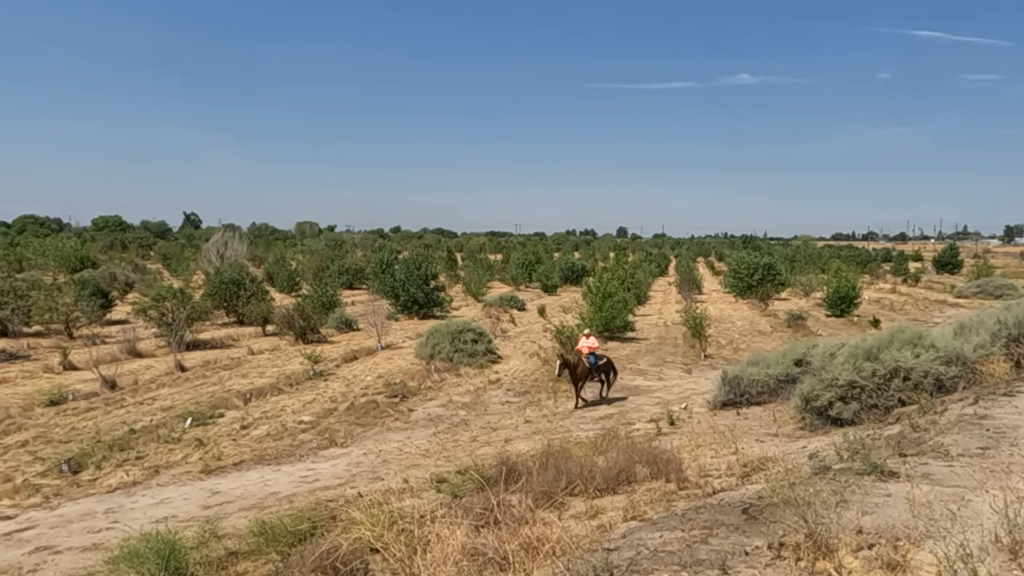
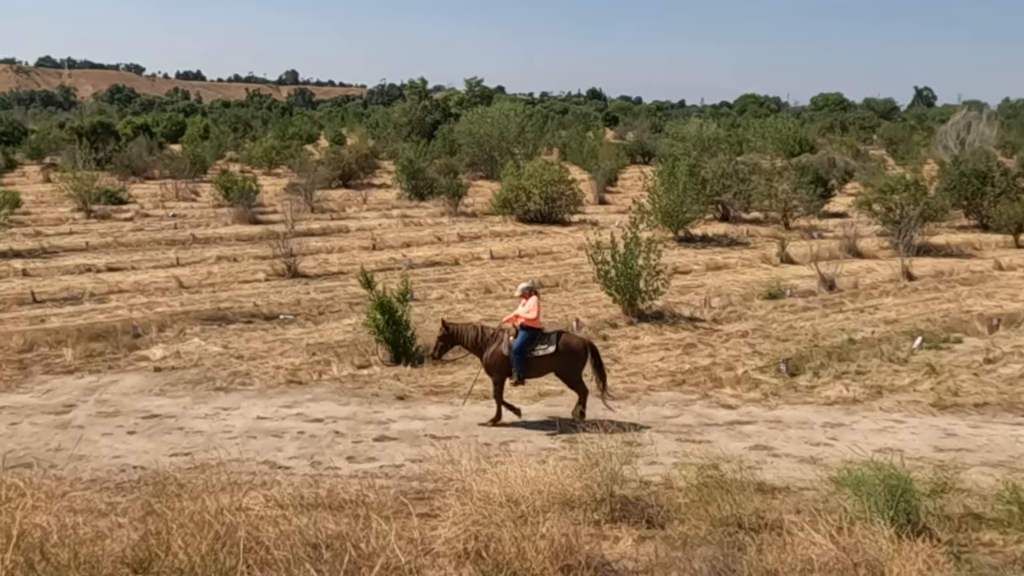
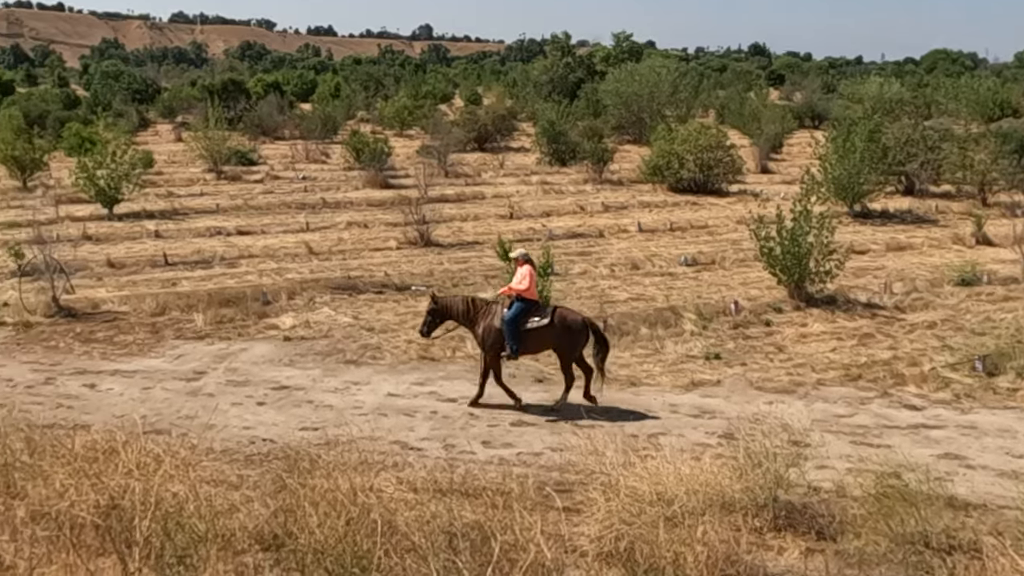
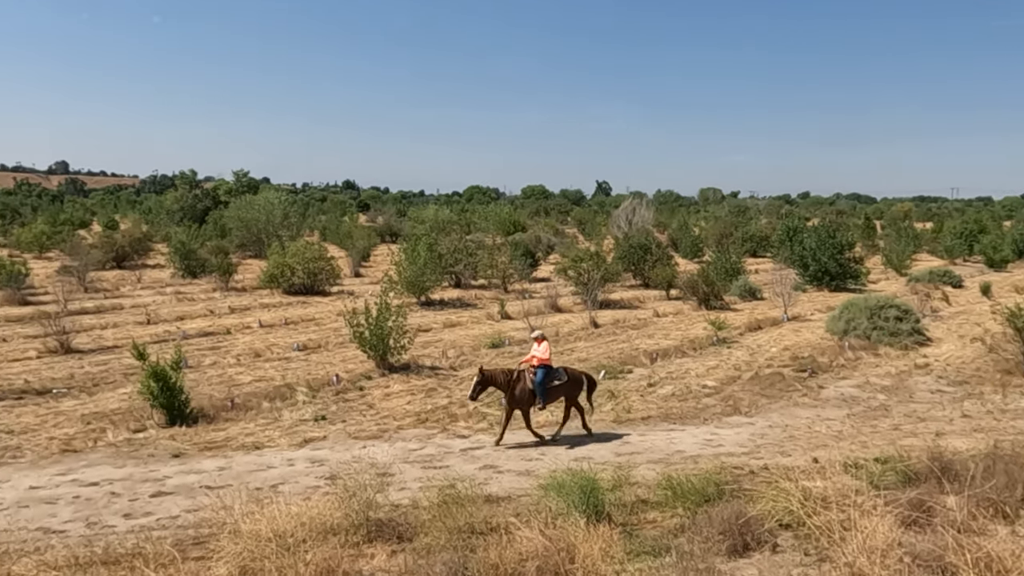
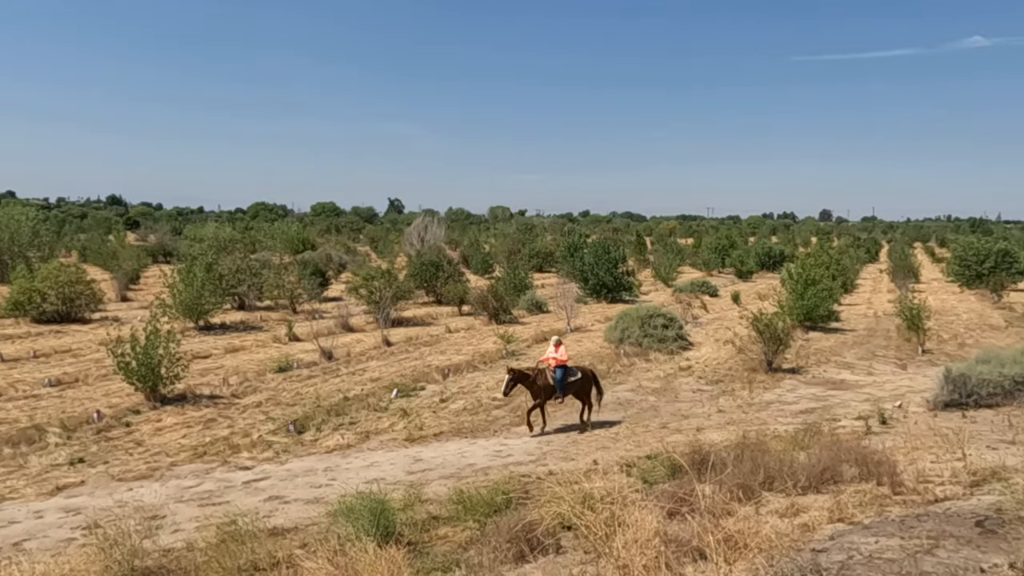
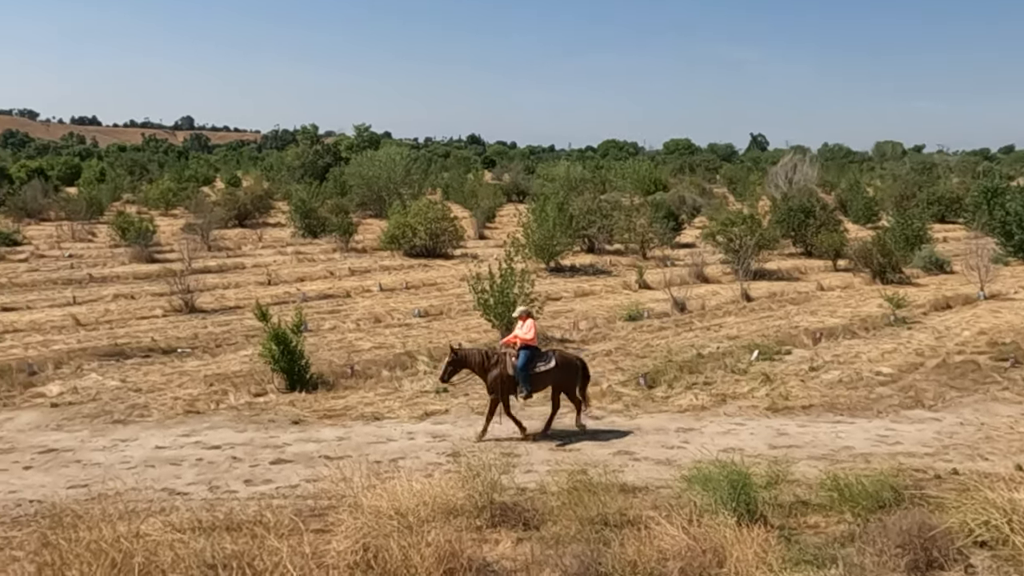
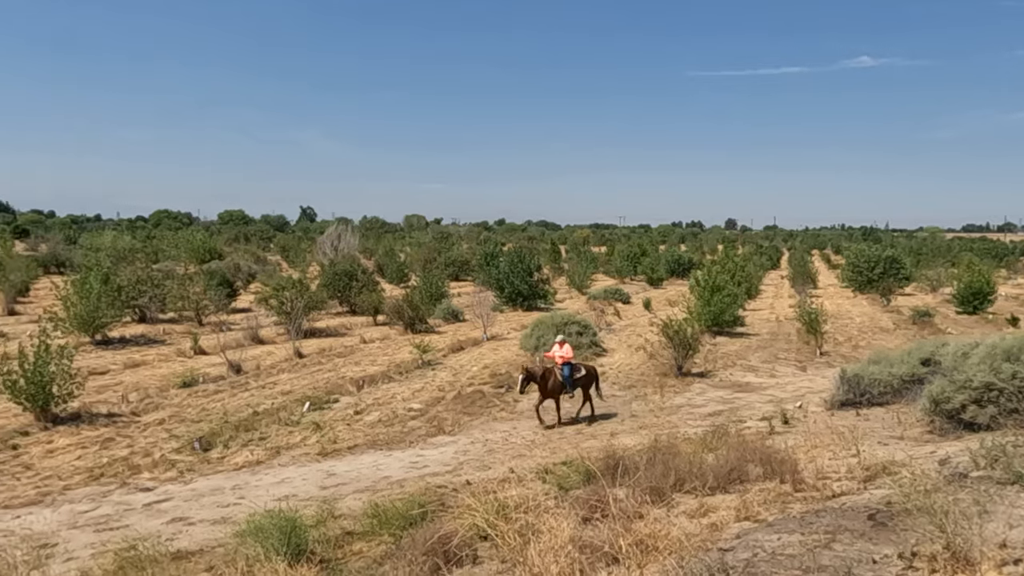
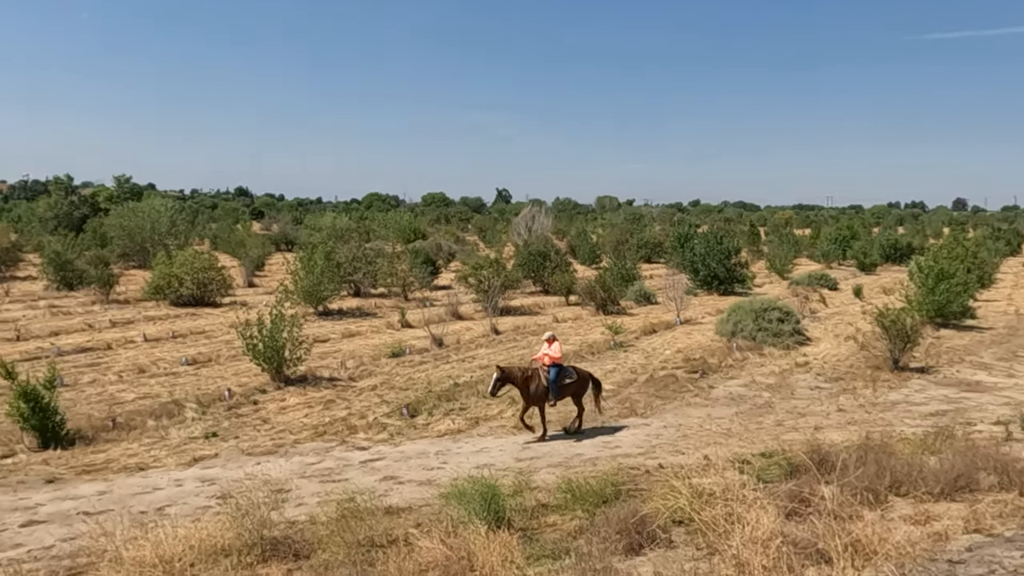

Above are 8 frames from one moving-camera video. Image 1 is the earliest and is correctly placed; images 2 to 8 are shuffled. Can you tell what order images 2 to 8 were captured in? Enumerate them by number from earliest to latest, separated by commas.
7, 5, 8, 4, 6, 2, 3
